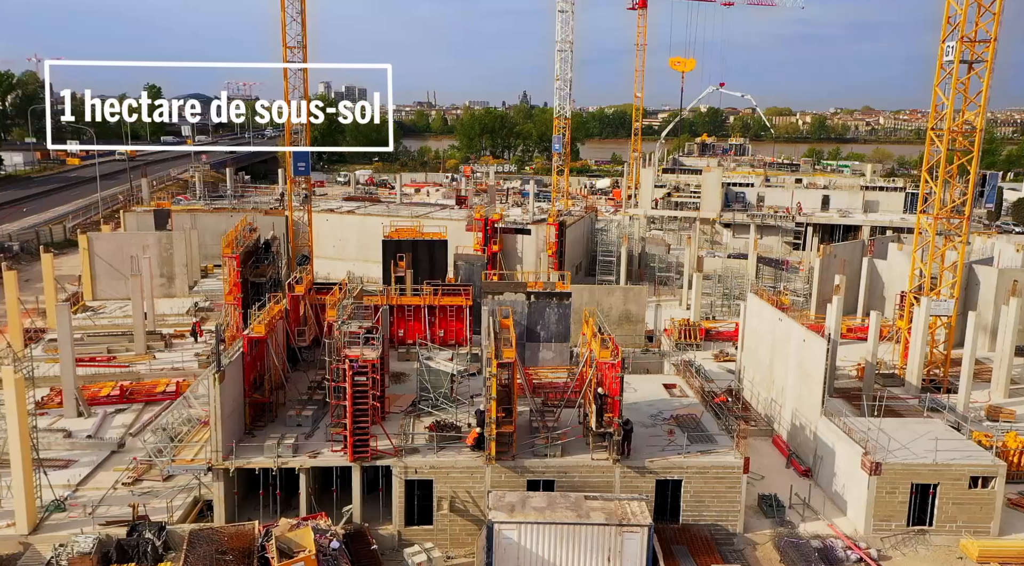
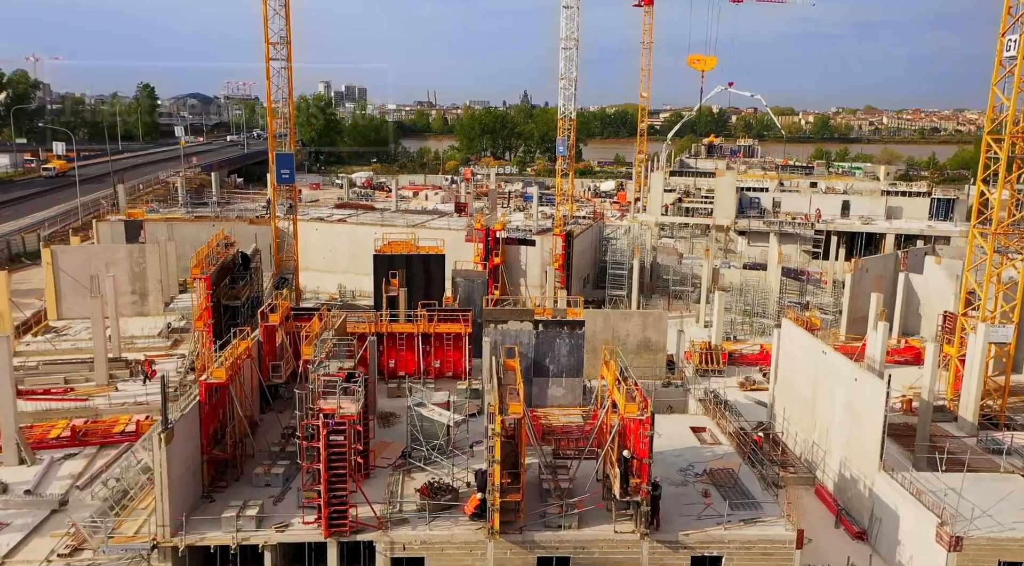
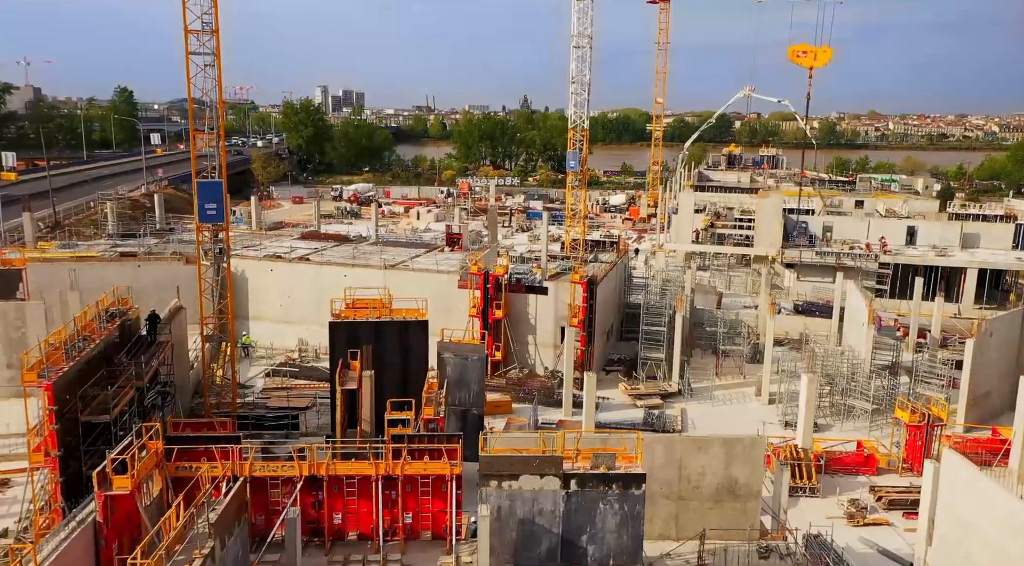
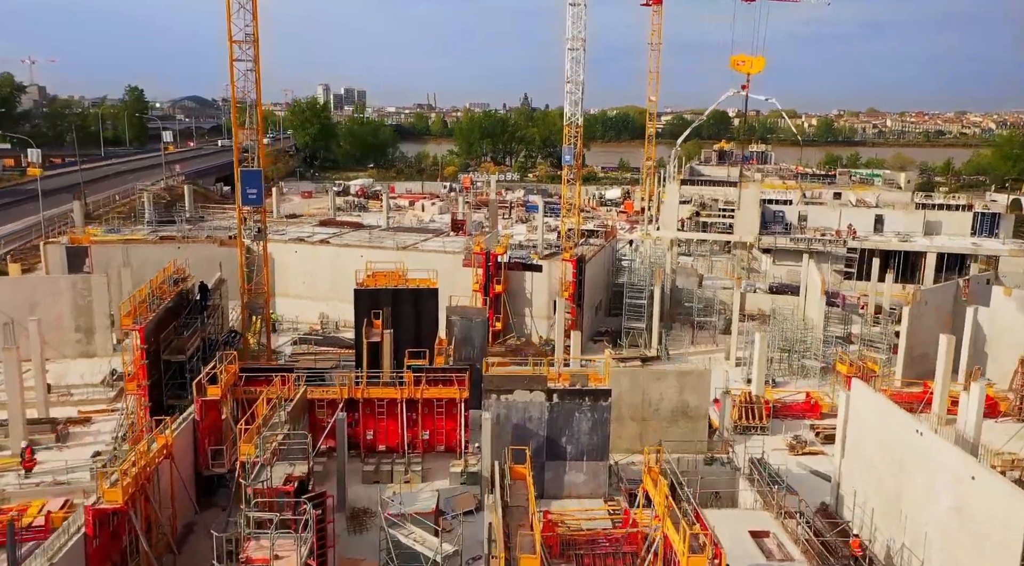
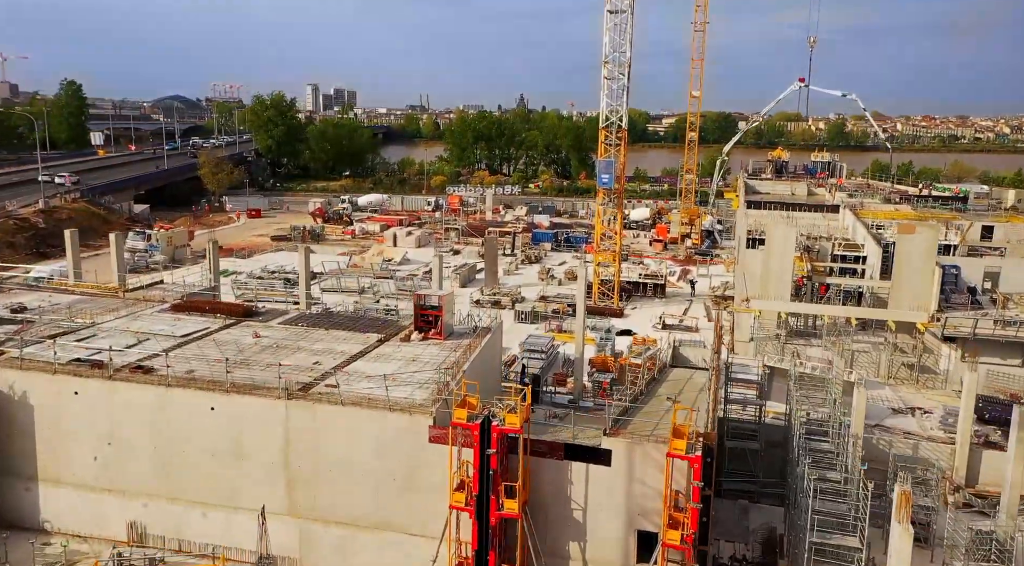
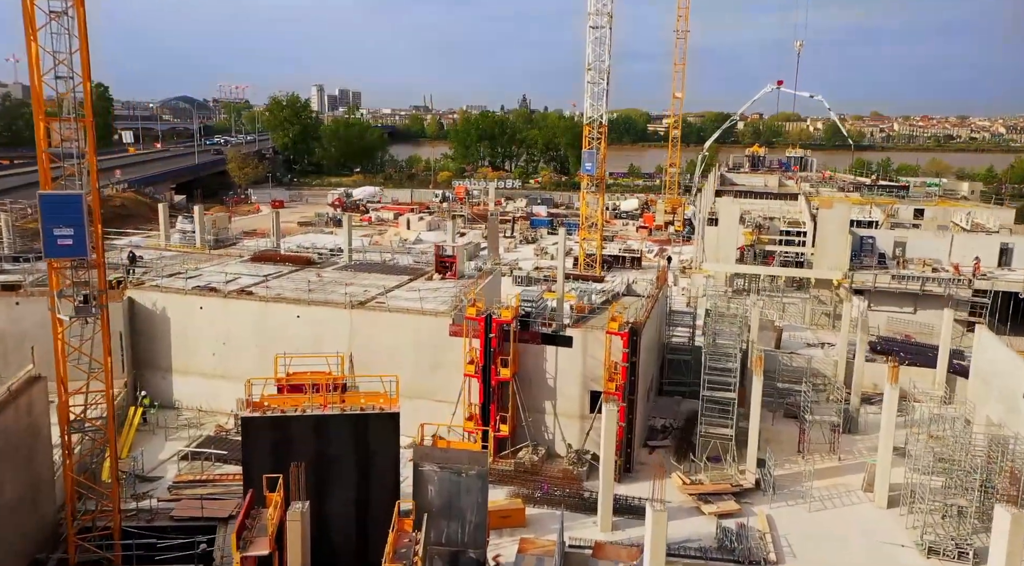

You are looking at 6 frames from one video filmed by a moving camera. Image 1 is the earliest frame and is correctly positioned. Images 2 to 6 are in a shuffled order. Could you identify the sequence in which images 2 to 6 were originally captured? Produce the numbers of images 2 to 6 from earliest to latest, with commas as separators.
2, 4, 3, 6, 5
